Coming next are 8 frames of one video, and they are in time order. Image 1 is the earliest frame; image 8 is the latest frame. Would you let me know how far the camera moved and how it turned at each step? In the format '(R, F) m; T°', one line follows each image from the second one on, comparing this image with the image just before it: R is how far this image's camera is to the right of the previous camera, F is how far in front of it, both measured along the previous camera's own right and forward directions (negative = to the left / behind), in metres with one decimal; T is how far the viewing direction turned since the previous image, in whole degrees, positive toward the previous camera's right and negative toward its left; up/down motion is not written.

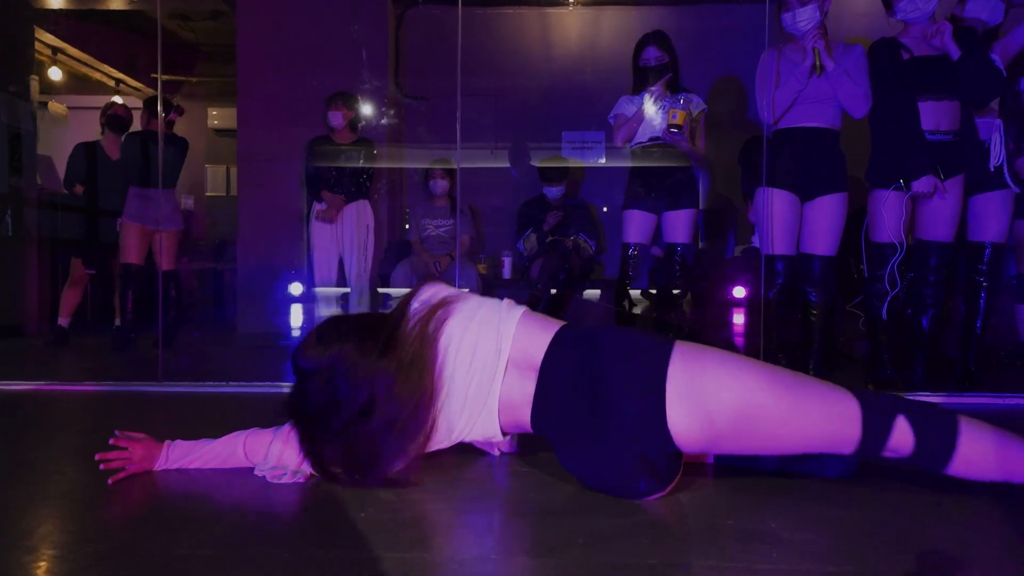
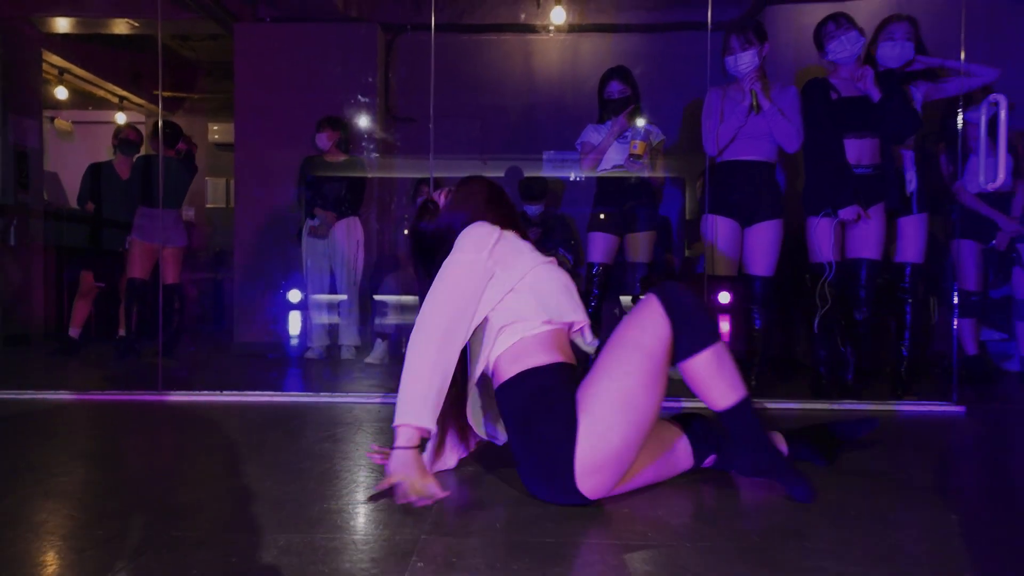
(+0.3, -0.2) m; -1°
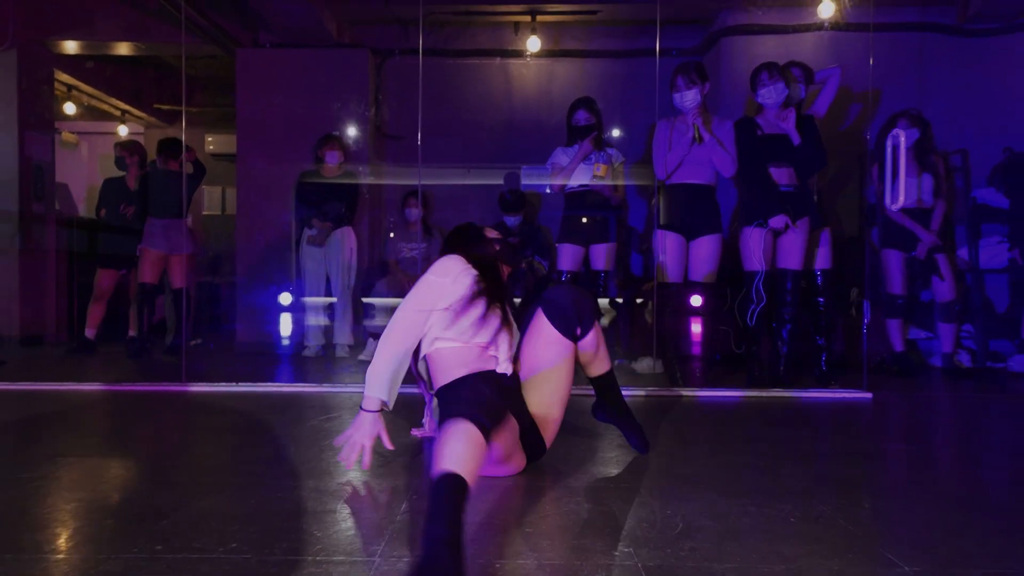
(0.0, -0.4) m; +1°
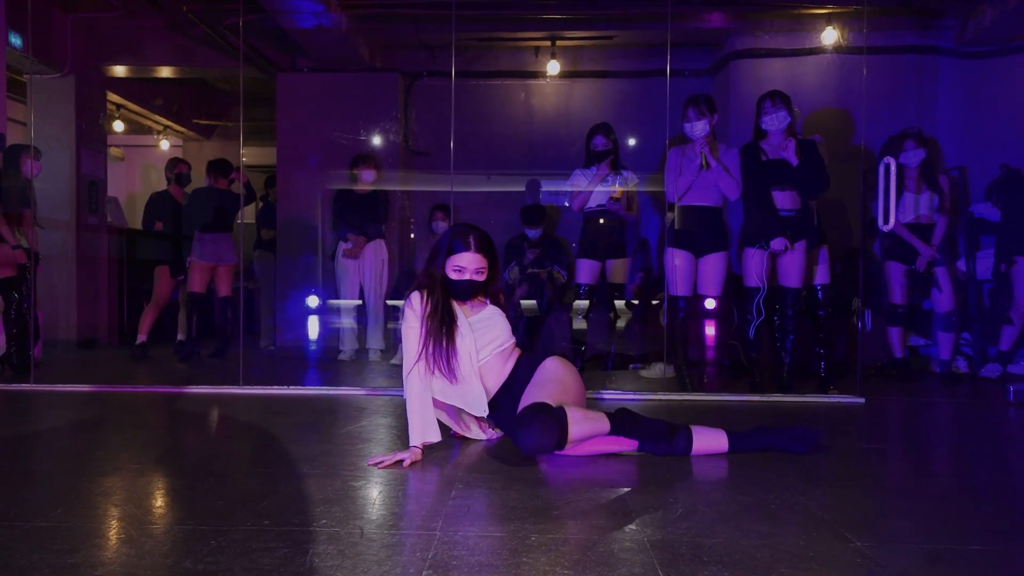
(0.0, -0.3) m; -1°
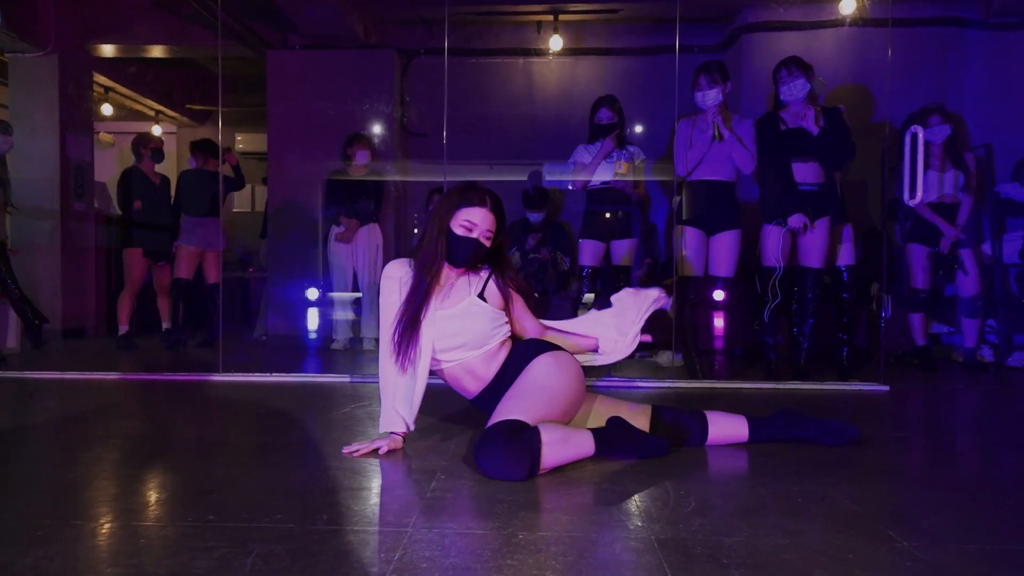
(0.0, +0.2) m; -1°
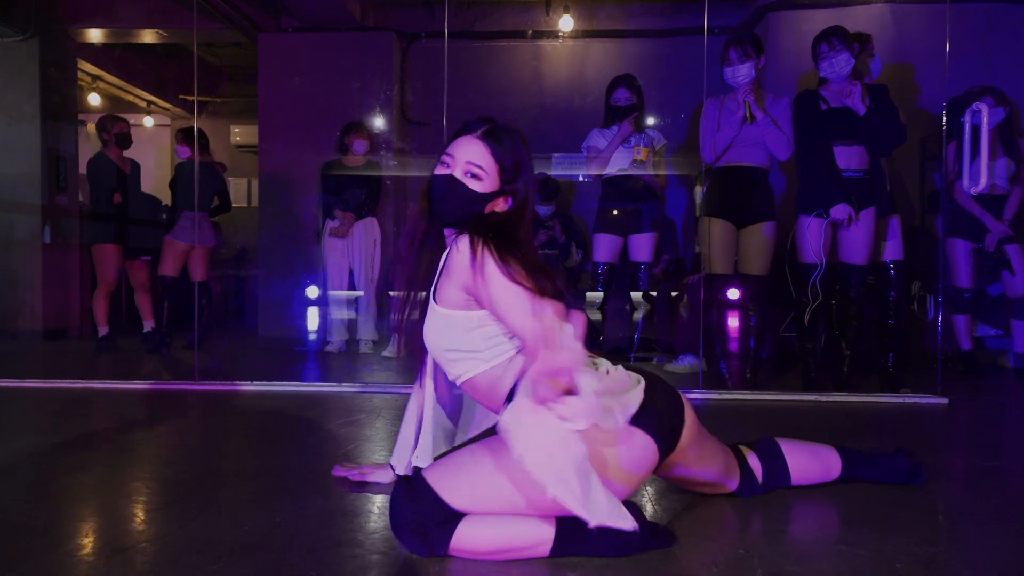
(0.0, +0.3) m; -1°
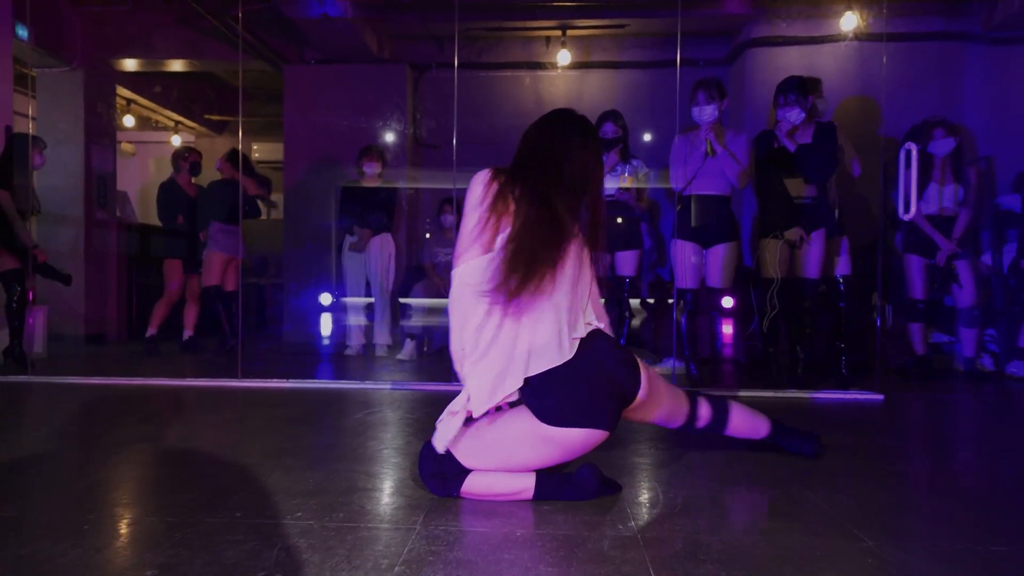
(0.0, -0.5) m; 0°
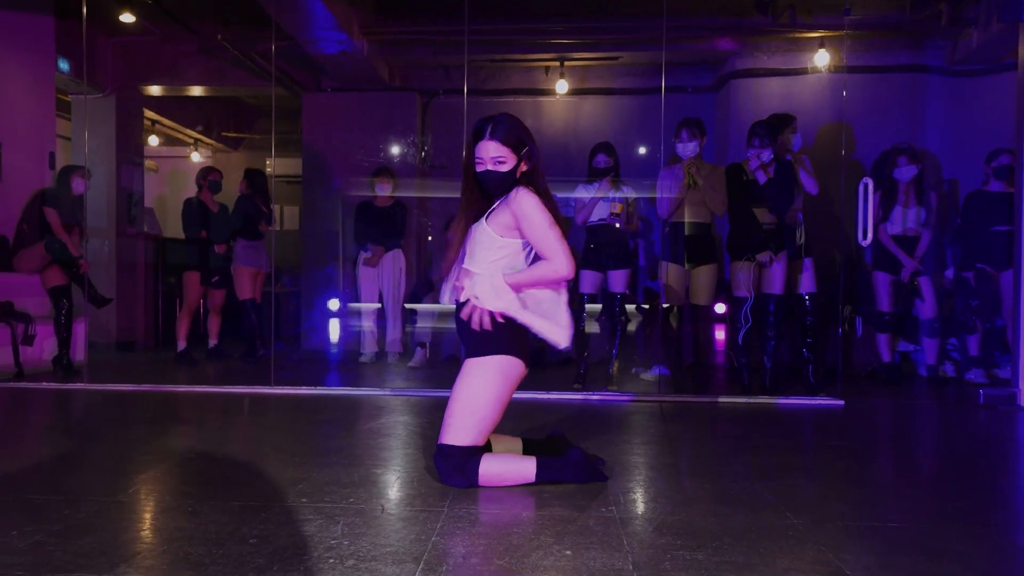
(0.0, -0.4) m; 0°
